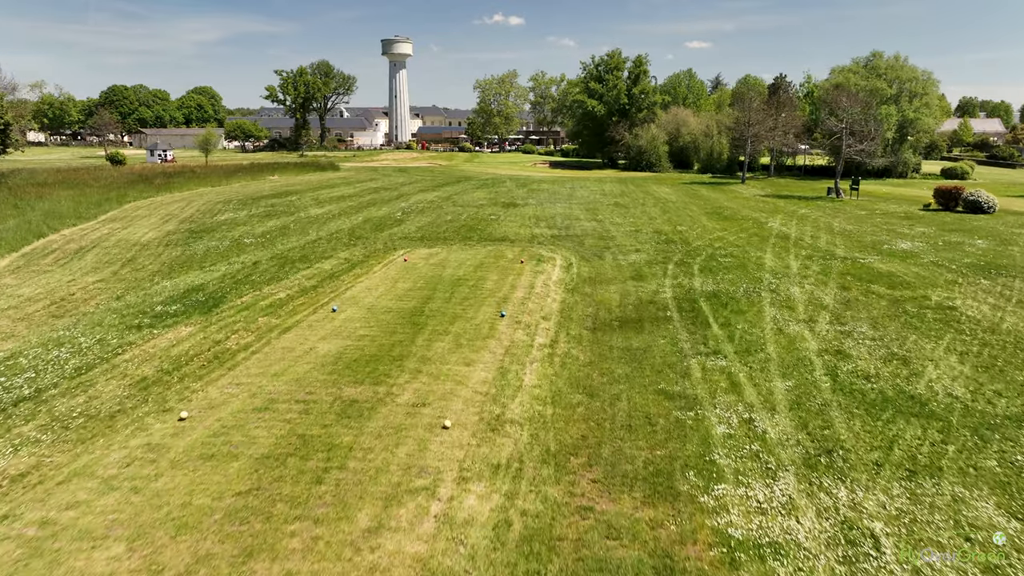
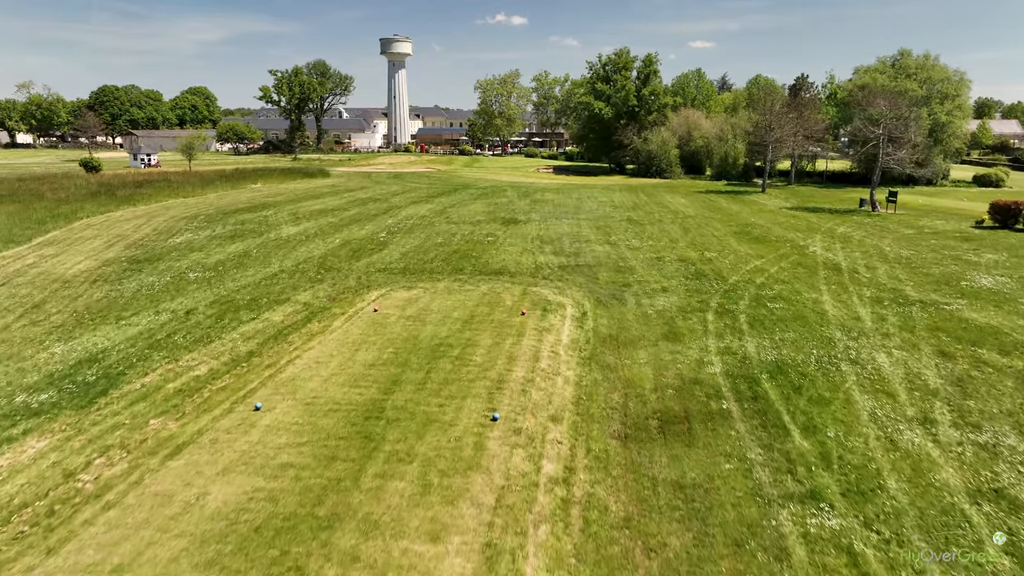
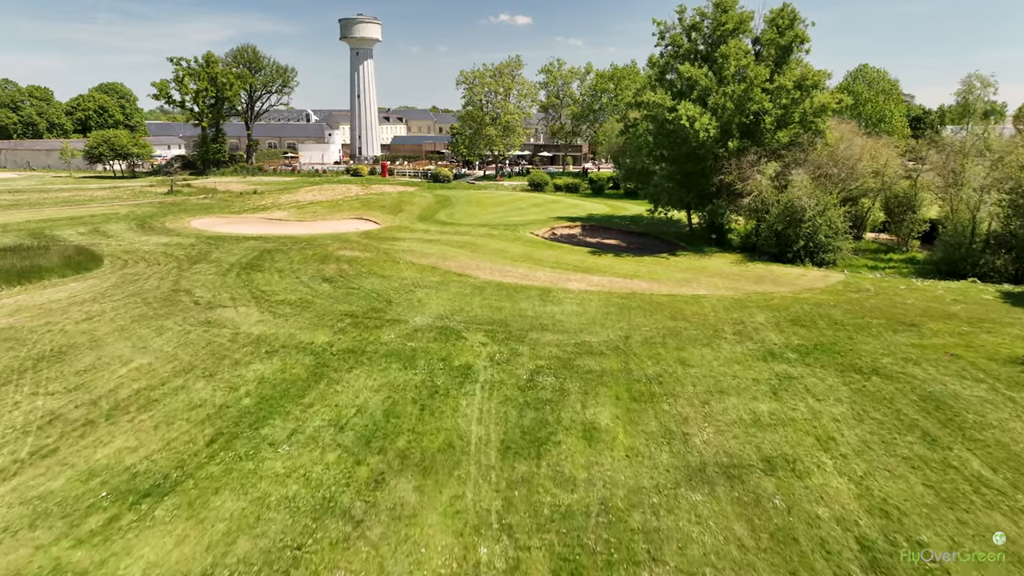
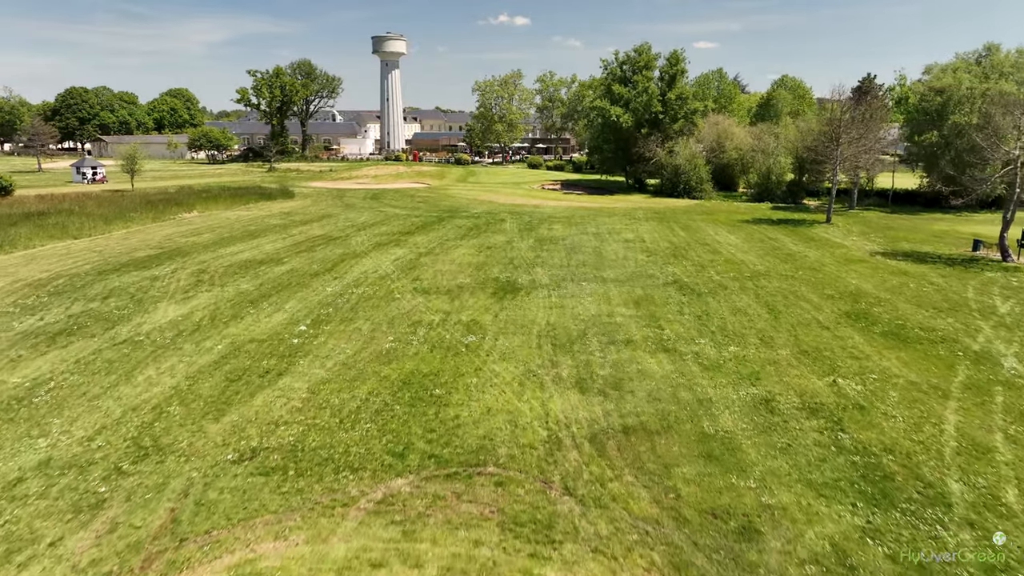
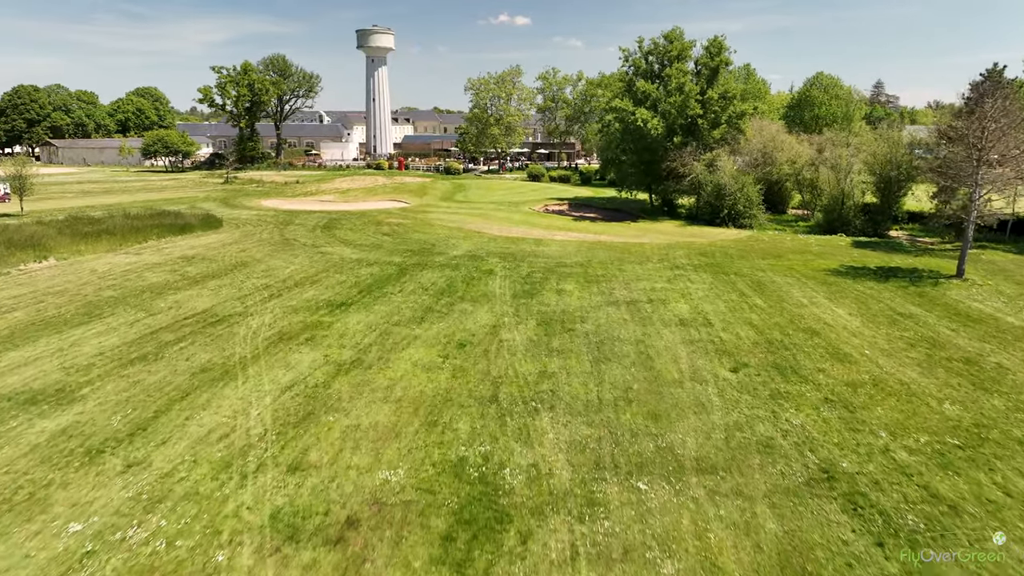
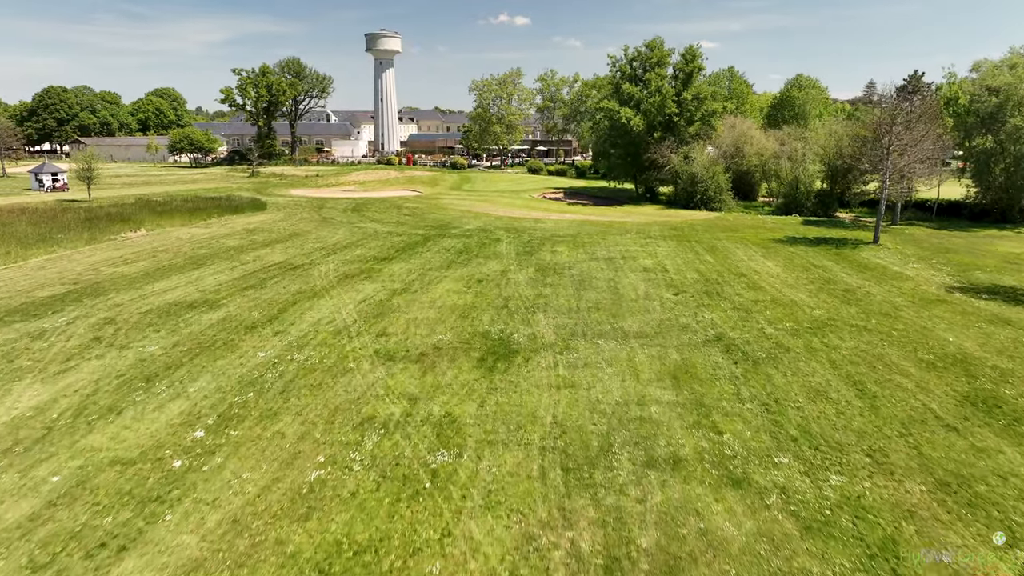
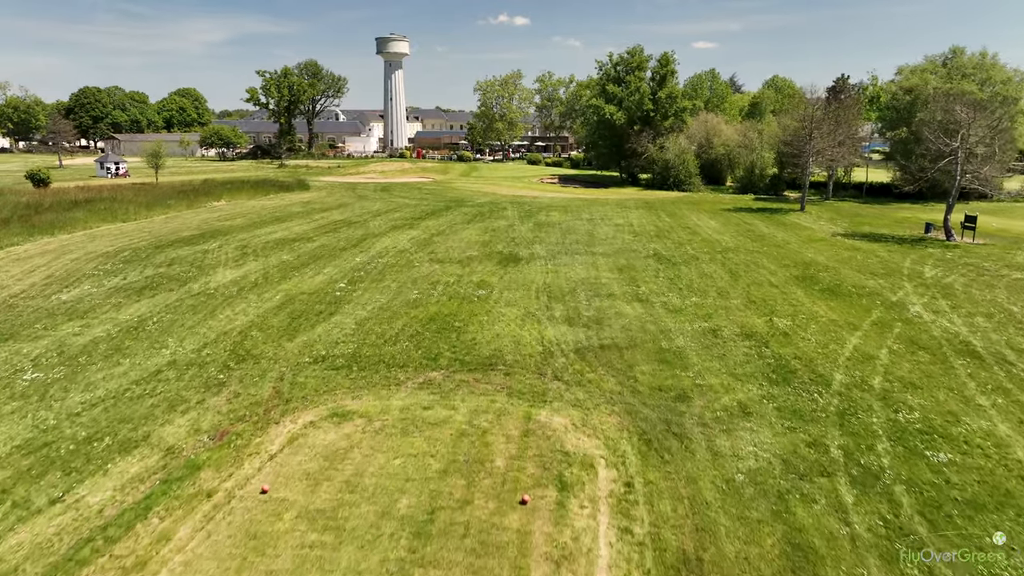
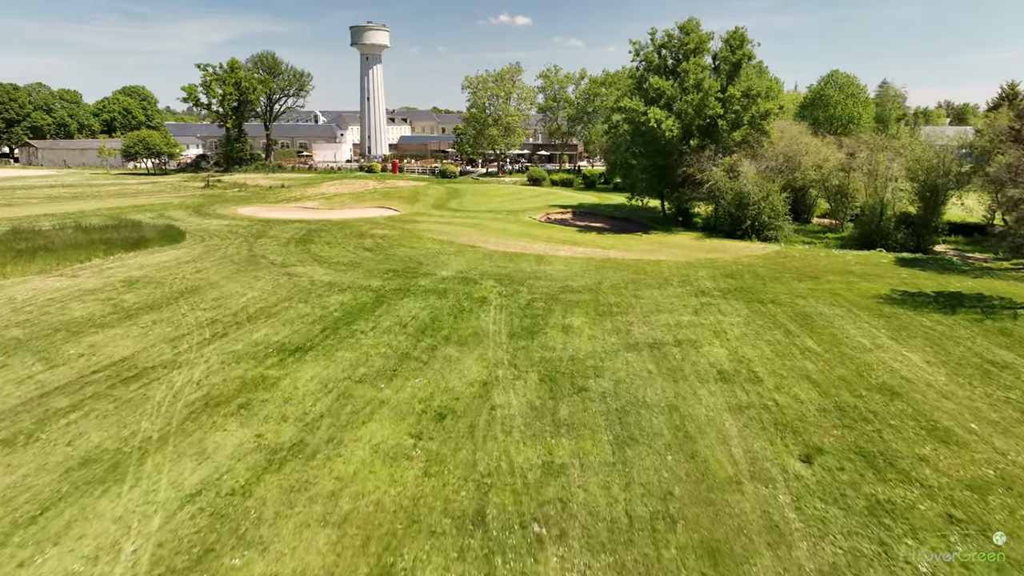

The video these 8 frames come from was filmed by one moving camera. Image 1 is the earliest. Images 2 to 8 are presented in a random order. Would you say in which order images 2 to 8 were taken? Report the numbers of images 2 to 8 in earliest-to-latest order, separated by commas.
2, 7, 4, 6, 5, 8, 3
